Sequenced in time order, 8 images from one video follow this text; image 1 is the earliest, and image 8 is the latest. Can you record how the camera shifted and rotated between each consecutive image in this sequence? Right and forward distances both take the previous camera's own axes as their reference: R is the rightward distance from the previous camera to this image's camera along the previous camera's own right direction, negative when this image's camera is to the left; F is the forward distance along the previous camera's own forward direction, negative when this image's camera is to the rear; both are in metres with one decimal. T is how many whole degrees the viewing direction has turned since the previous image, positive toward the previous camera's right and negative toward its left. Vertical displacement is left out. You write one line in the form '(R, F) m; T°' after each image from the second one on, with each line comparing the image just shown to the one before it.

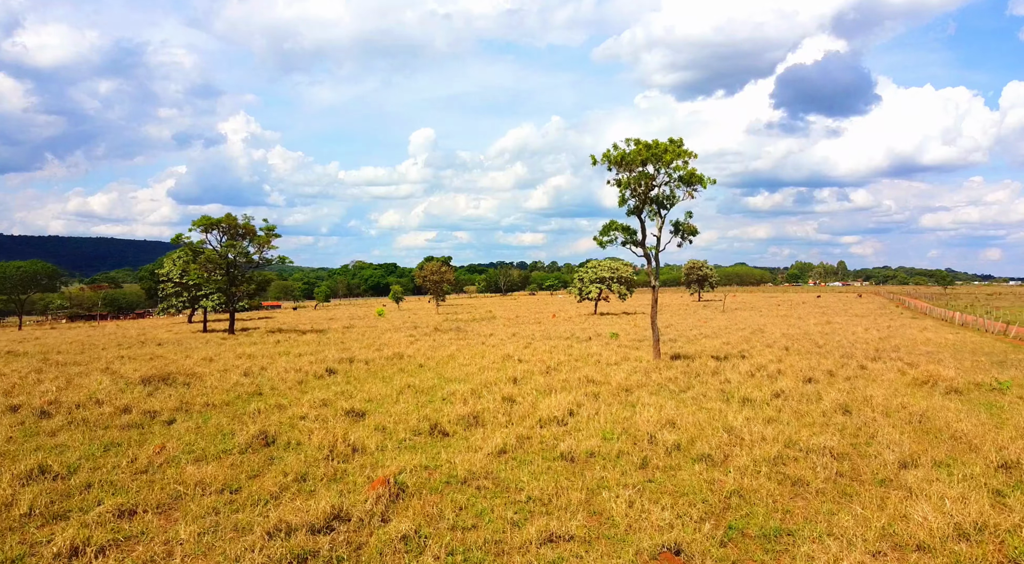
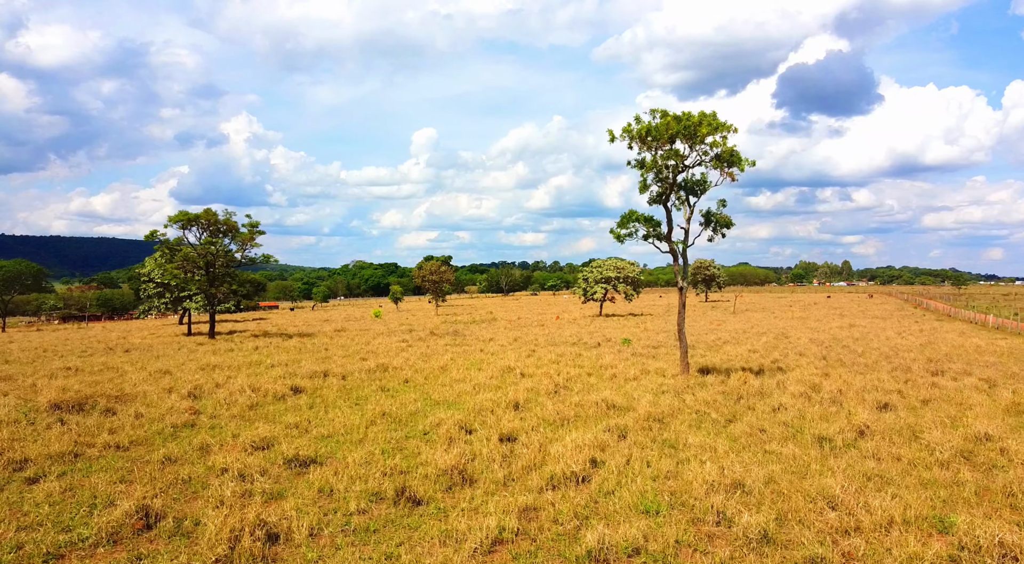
(0.0, +4.0) m; 0°
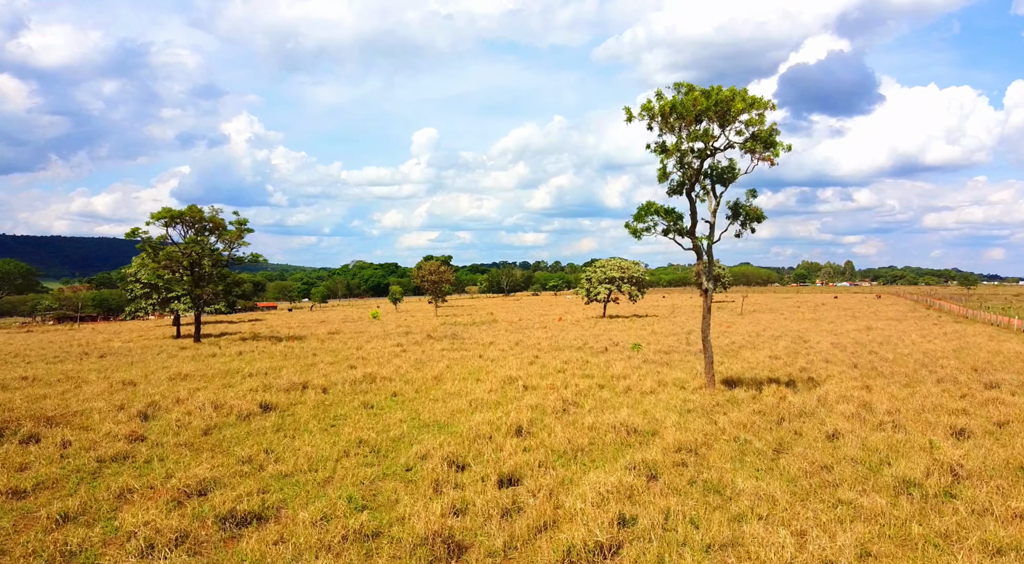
(0.0, +2.6) m; 0°
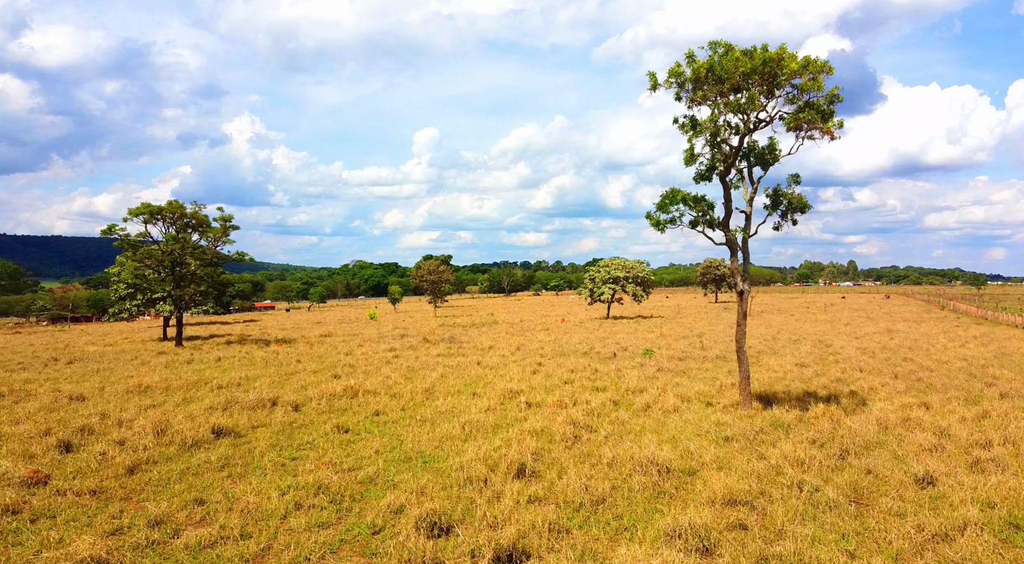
(0.0, +2.9) m; 0°
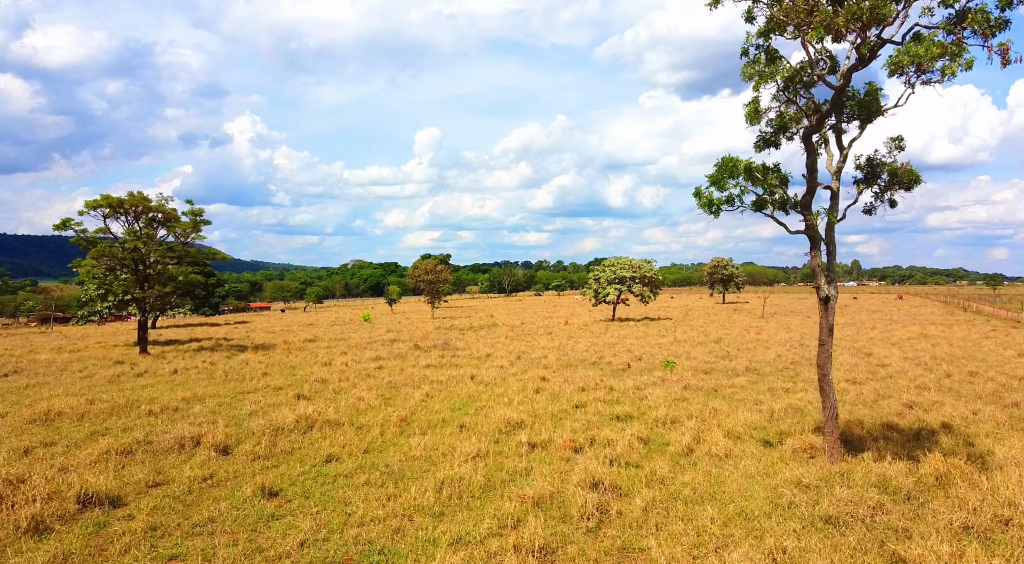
(+0.1, +4.5) m; 0°
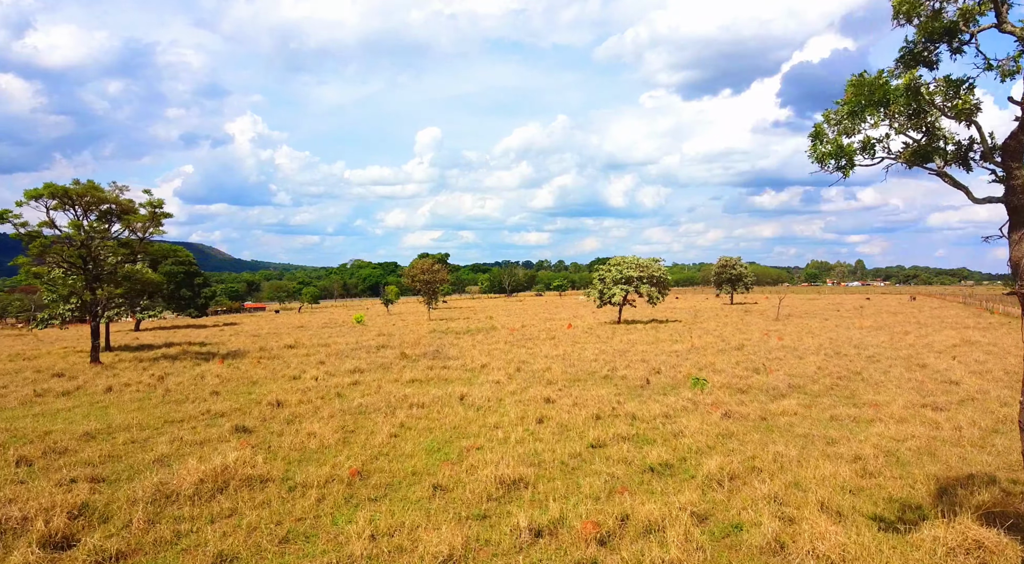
(+0.1, +4.8) m; 0°
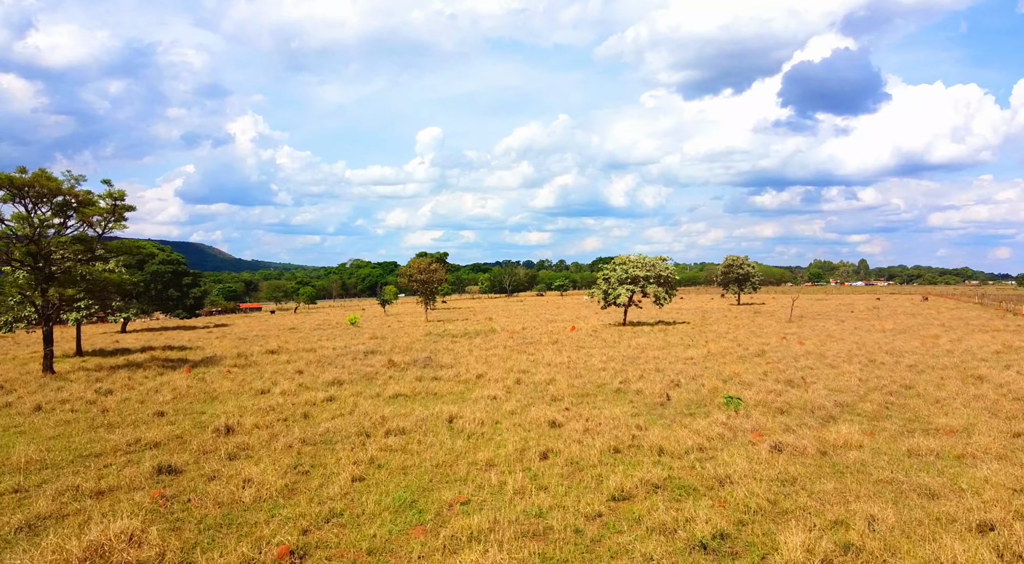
(+0.1, +3.8) m; 0°
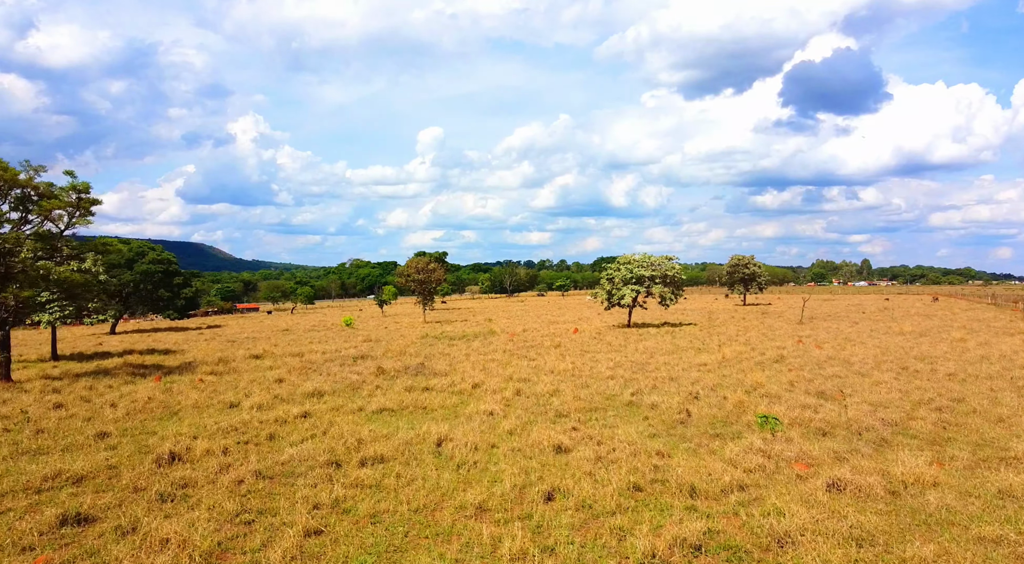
(+0.1, +2.9) m; 0°
